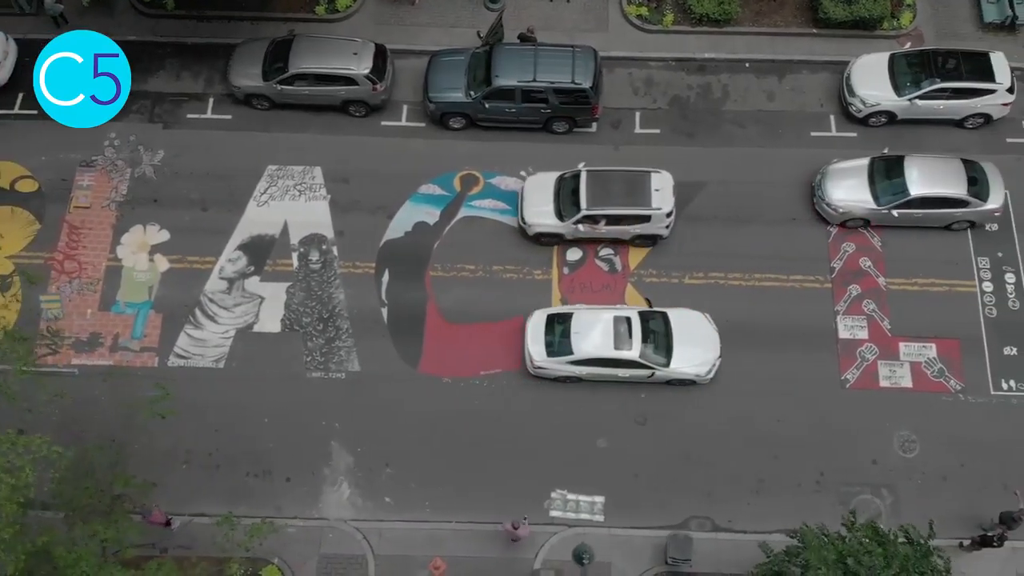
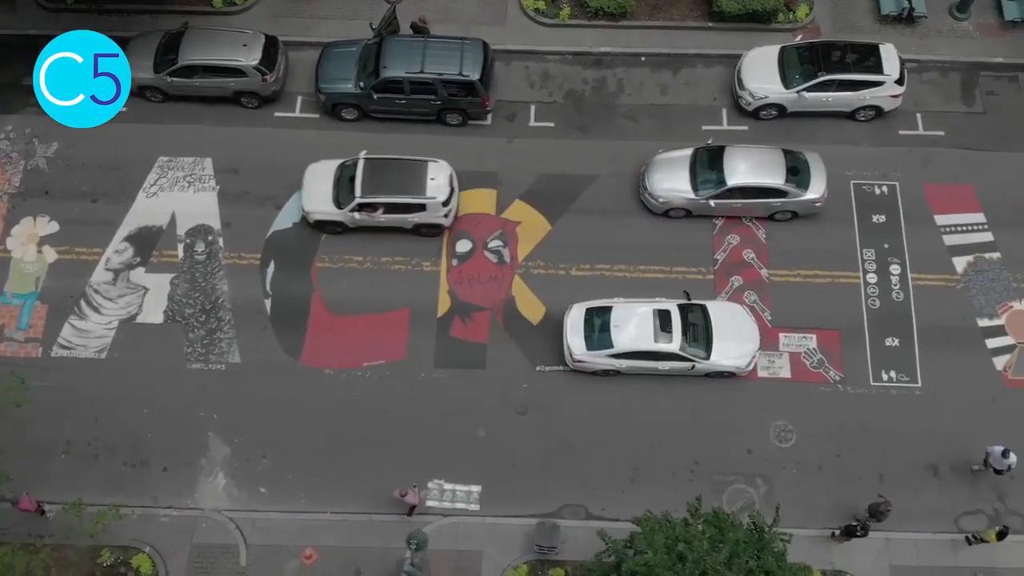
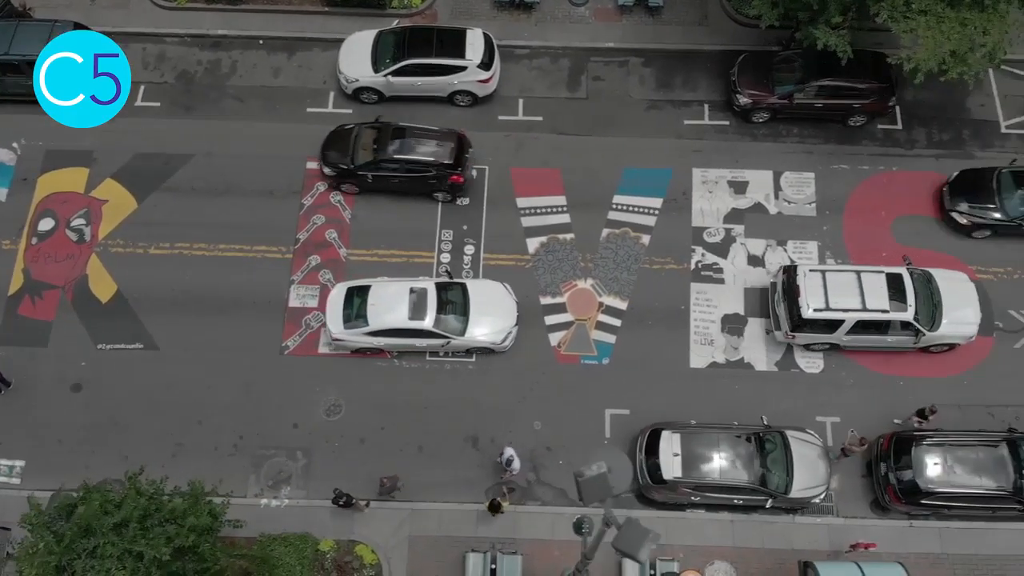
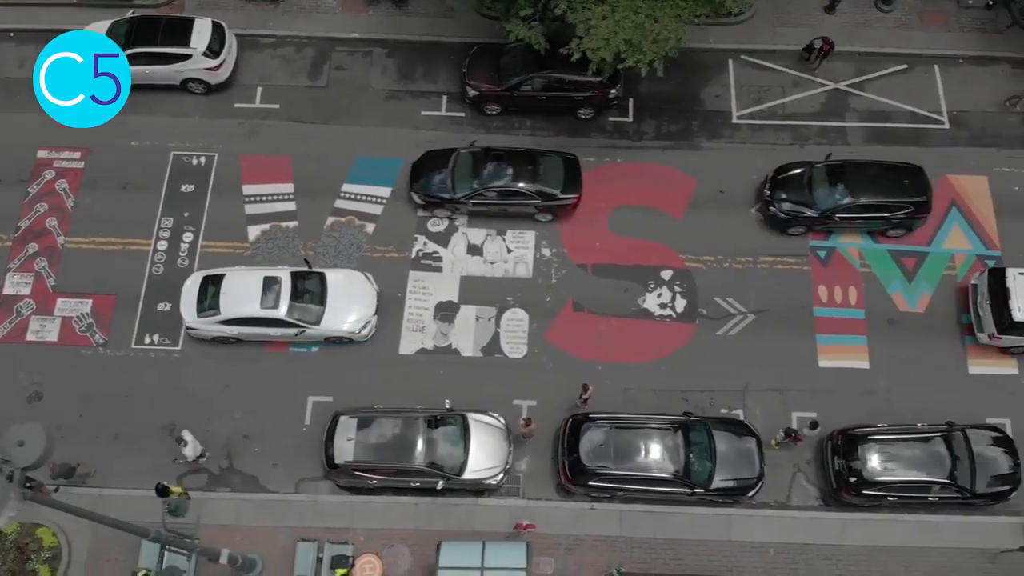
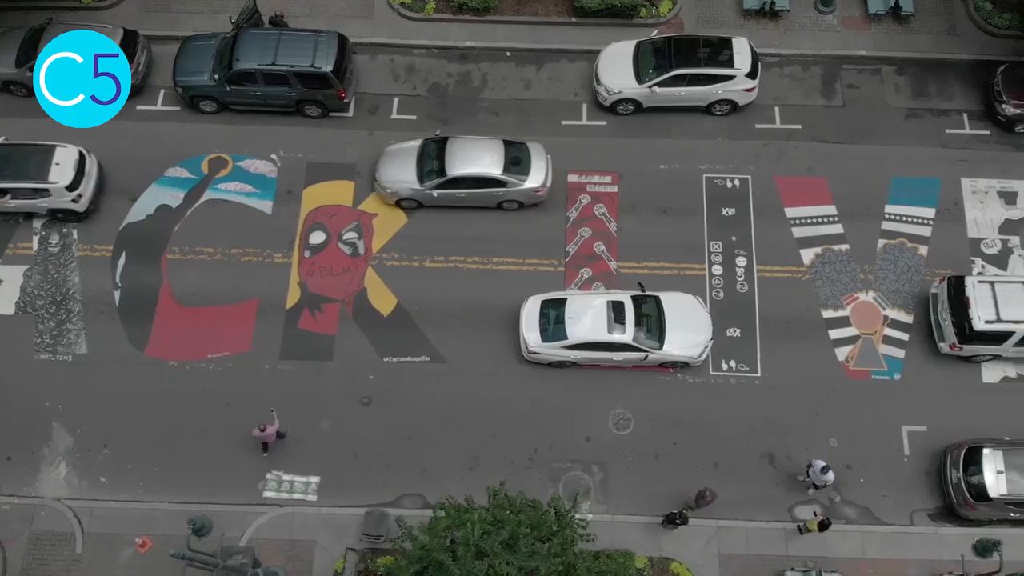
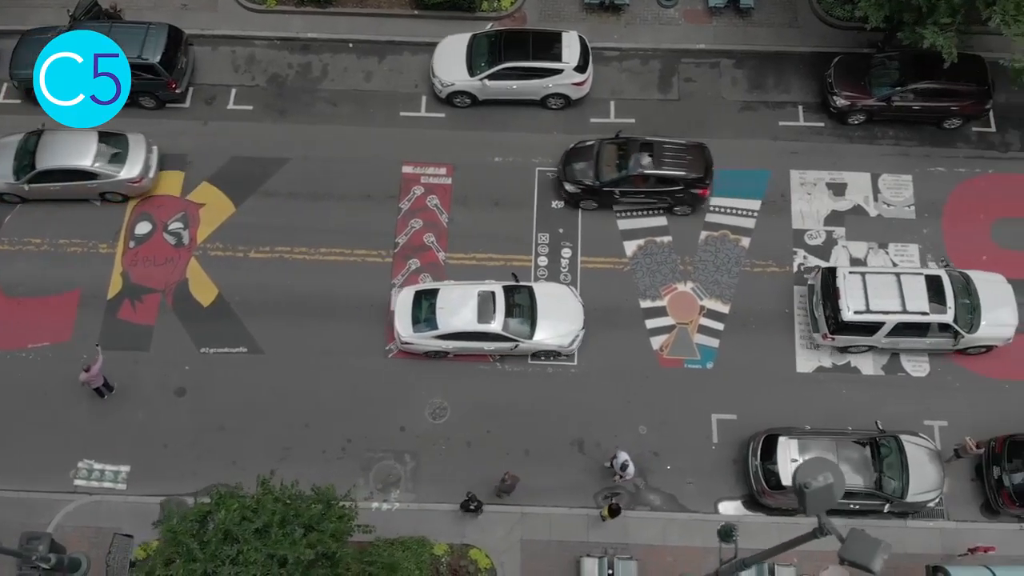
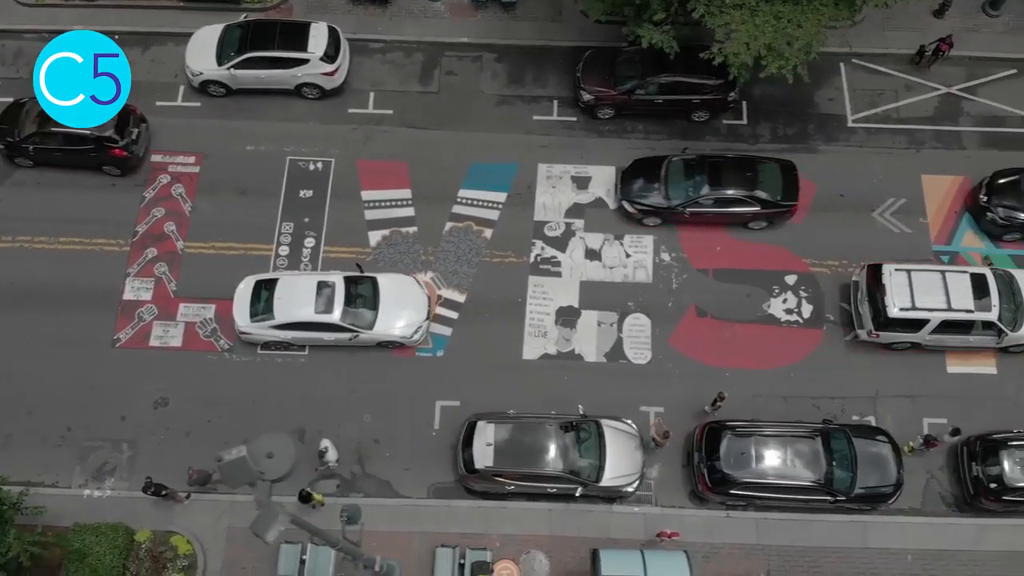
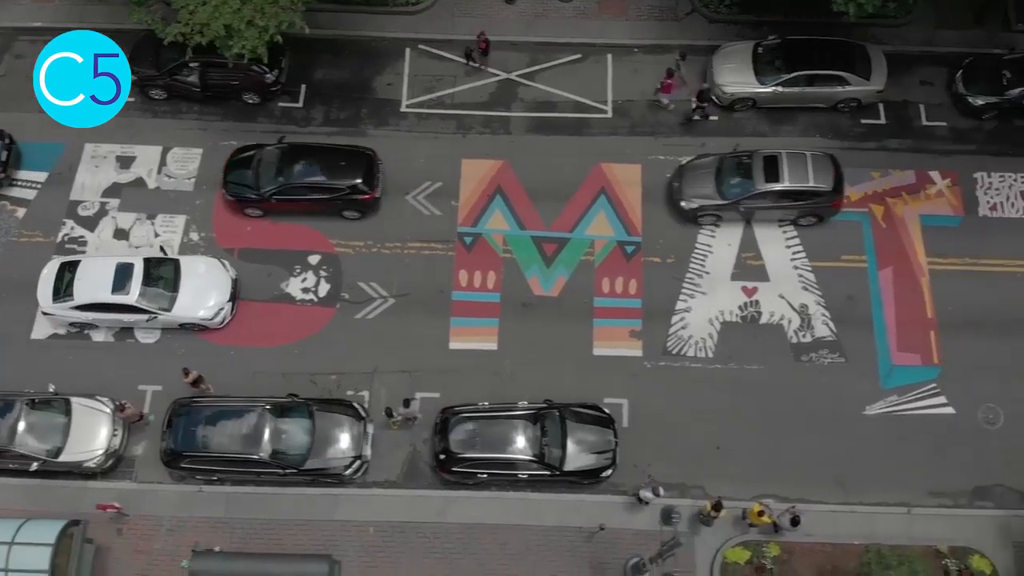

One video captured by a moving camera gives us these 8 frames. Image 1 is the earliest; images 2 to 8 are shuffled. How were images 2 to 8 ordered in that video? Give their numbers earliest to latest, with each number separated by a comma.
2, 5, 6, 3, 7, 4, 8
